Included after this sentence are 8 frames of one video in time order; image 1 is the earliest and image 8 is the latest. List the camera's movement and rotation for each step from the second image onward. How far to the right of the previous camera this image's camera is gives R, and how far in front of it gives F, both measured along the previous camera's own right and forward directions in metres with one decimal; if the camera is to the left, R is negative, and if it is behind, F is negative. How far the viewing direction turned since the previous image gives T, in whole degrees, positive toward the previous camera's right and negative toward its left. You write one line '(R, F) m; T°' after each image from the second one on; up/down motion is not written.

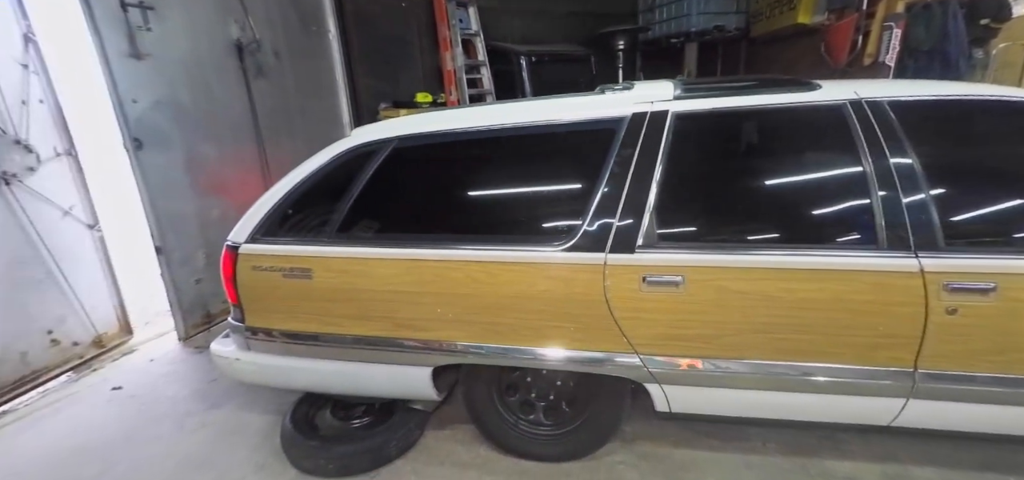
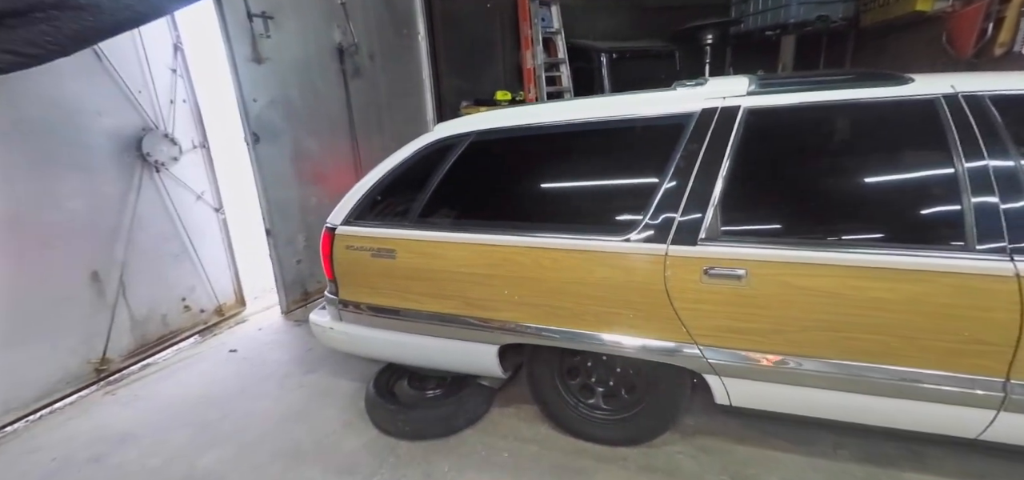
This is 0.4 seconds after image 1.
(0.0, -0.1) m; -9°
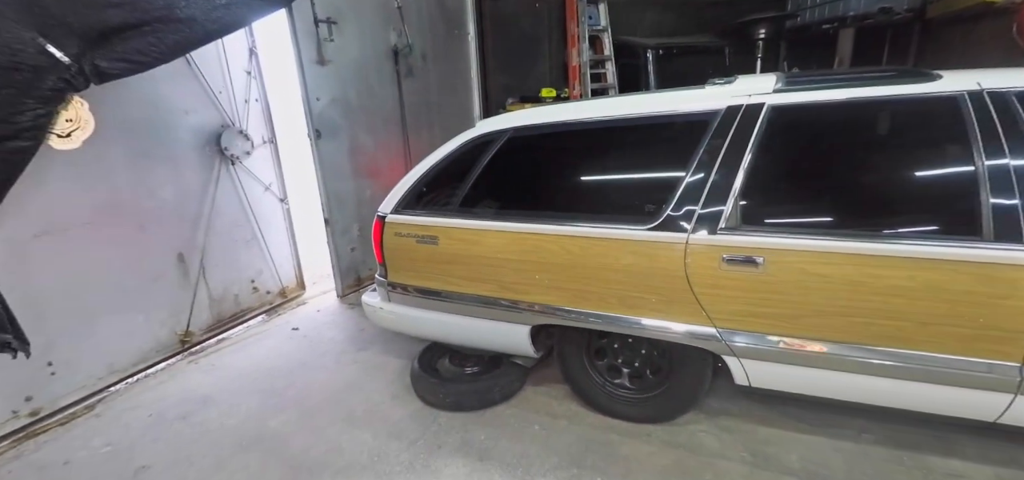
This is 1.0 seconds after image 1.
(+0.1, -0.2) m; -6°
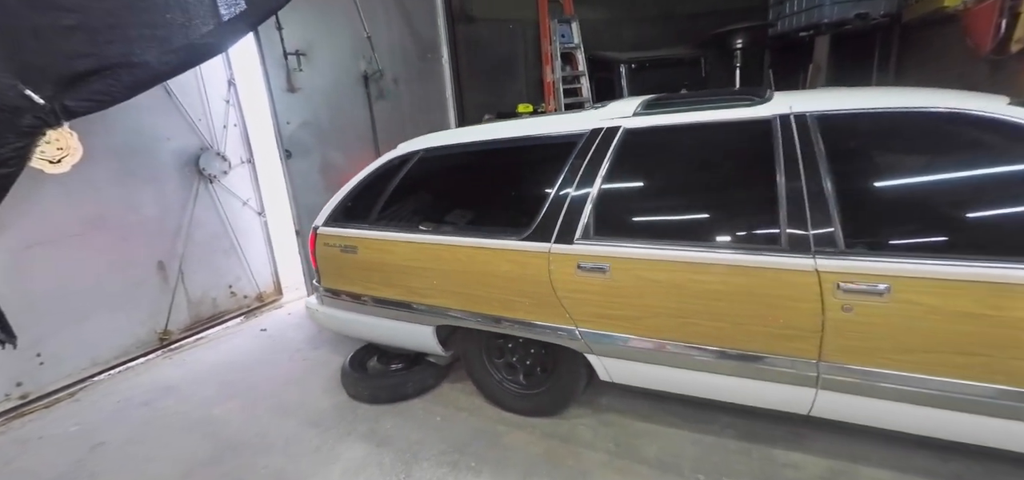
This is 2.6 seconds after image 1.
(+0.6, -0.2) m; -3°
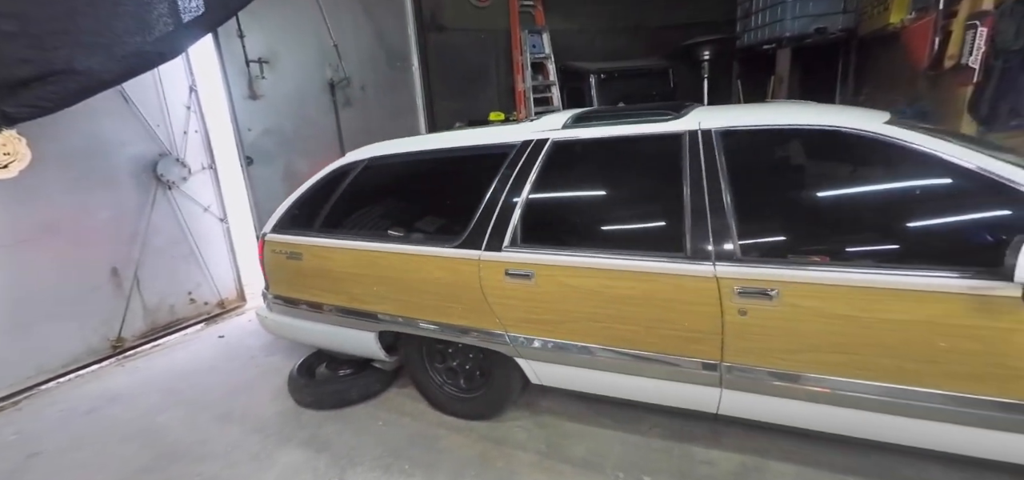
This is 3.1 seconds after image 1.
(+0.2, -0.1) m; +1°
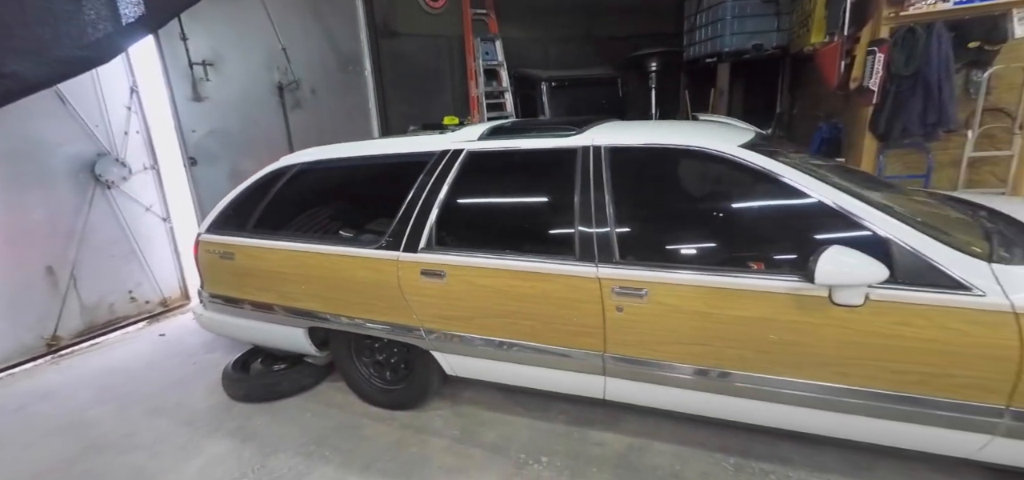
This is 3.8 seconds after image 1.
(+0.2, -0.2) m; +3°
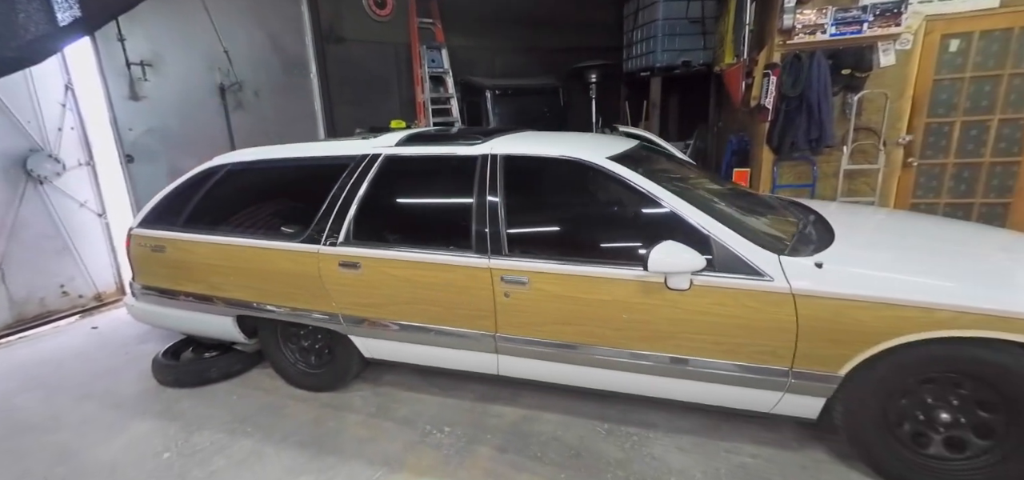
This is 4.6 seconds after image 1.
(+0.3, -0.3) m; +4°
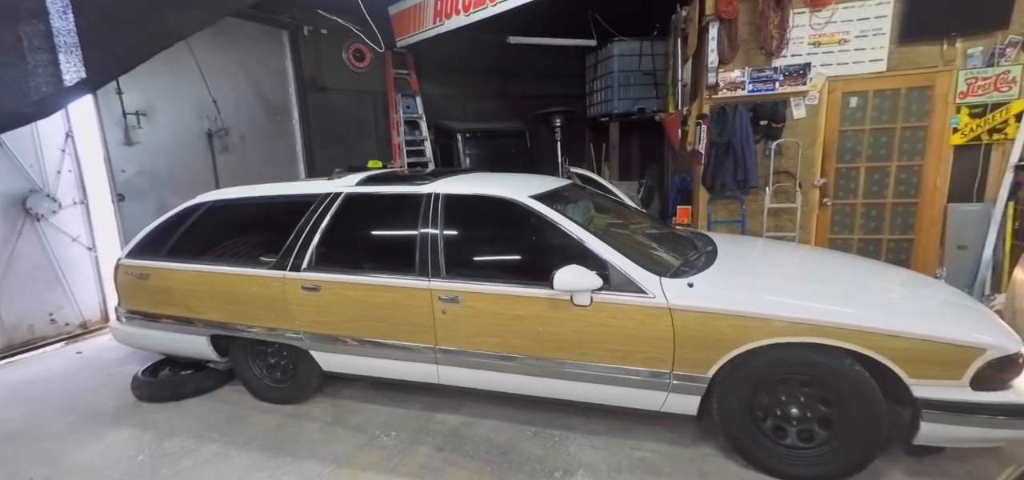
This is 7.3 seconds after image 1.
(+0.3, -0.4) m; +1°
